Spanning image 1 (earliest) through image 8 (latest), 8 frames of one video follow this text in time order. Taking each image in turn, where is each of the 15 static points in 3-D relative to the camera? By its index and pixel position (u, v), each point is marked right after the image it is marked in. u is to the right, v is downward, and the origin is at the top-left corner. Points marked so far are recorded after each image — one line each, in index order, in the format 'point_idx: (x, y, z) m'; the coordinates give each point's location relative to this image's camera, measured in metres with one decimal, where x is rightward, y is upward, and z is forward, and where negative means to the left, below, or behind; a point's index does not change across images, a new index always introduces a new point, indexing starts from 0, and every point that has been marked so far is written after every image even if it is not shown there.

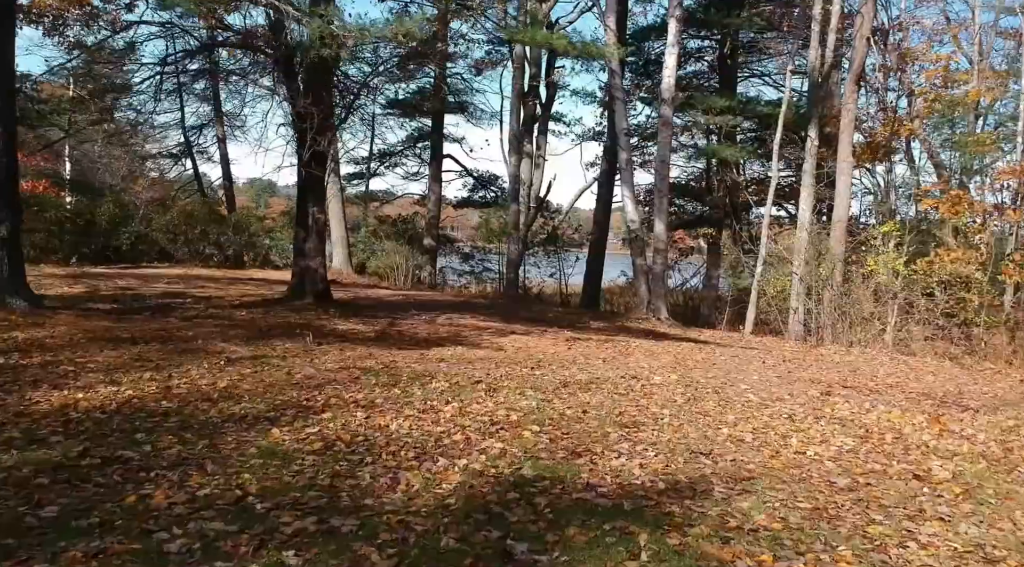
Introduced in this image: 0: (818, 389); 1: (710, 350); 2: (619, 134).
0: (+3.0, -1.0, +9.6) m
1: (+2.9, -1.0, +14.1) m
2: (+2.2, +3.1, +19.8) m
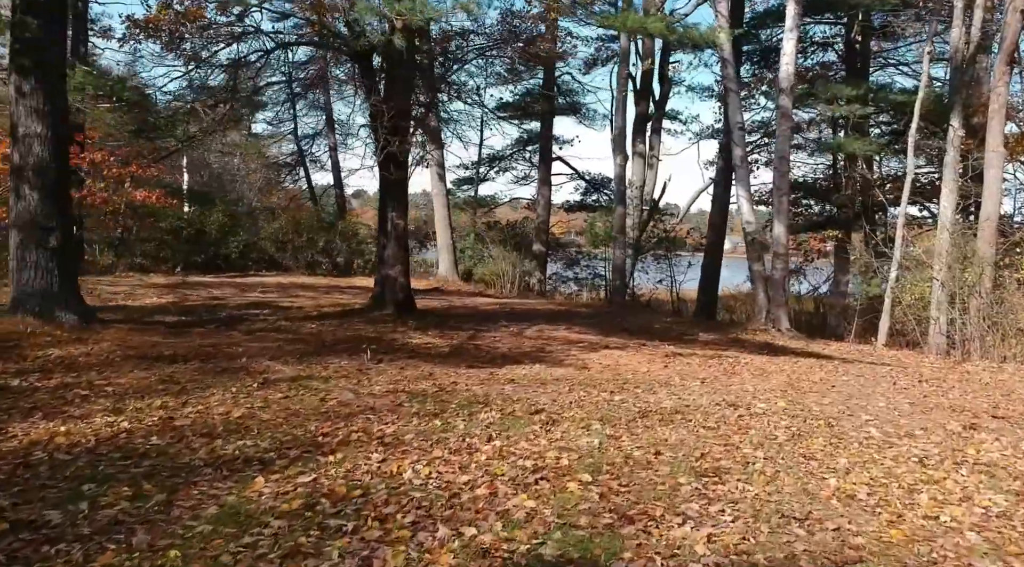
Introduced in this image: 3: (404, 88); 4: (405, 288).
0: (+3.7, -1.1, +8.0) m
1: (+4.2, -1.1, +12.5) m
2: (+4.2, +2.9, +18.3) m
3: (-1.4, +2.6, +12.8) m
4: (-1.4, 0.0, +13.1) m
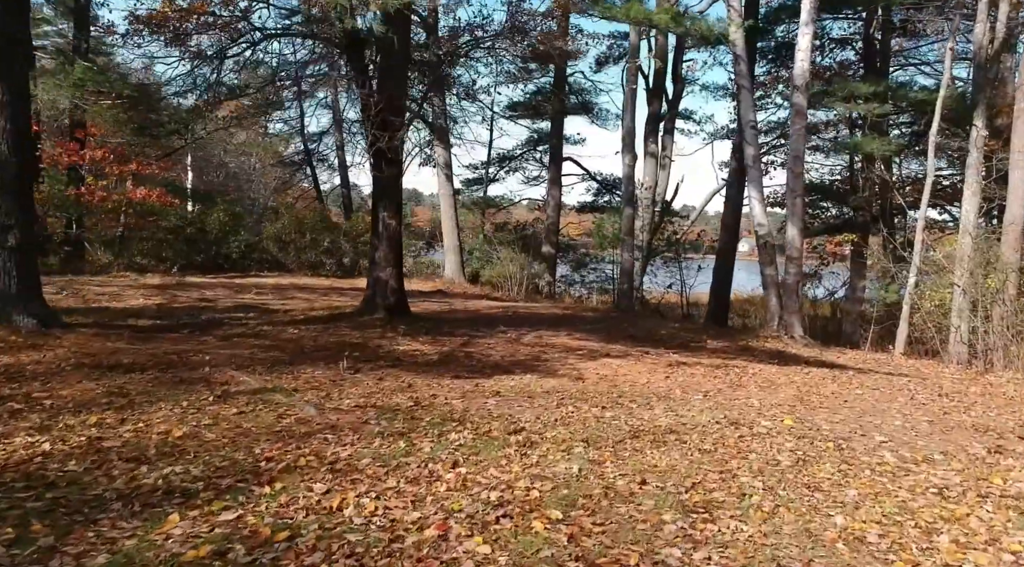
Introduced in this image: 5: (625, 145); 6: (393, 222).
0: (+3.6, -1.2, +7.3) m
1: (+4.1, -1.2, +11.8) m
2: (+4.2, +2.8, +17.6) m
3: (-1.4, +2.6, +12.2) m
4: (-1.4, -0.1, +12.5) m
5: (+2.3, +2.9, +20.0) m
6: (-1.5, +0.8, +12.2) m
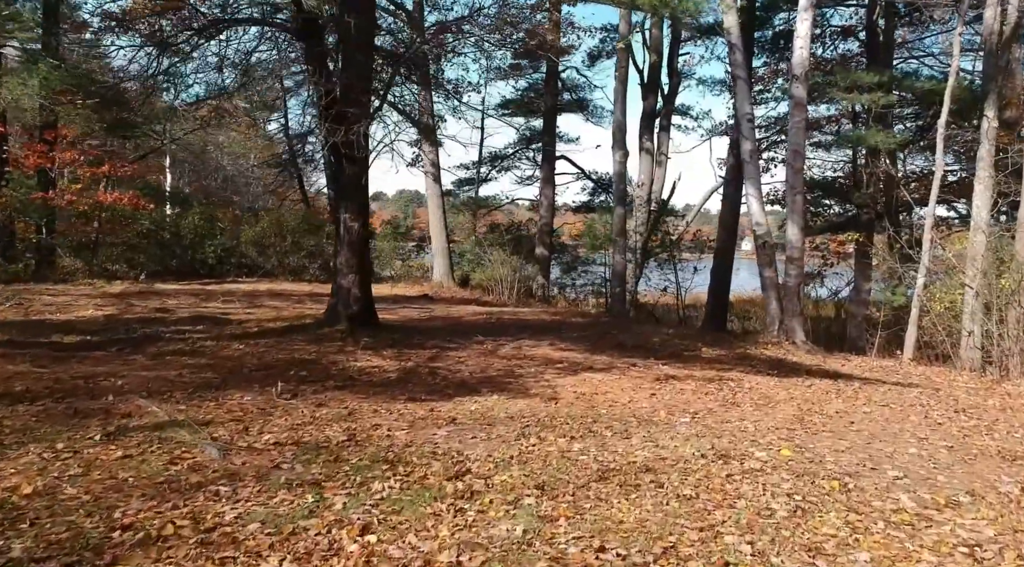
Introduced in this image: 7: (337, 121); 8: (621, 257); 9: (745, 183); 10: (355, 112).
0: (+3.3, -1.2, +6.3) m
1: (+3.8, -1.2, +10.8) m
2: (+3.9, +2.8, +16.6) m
3: (-1.8, +2.5, +11.2) m
4: (-1.7, -0.2, +11.5) m
5: (+2.0, +2.8, +18.9) m
6: (-1.8, +0.7, +11.2) m
7: (-2.1, +1.9, +11.3) m
8: (+2.1, +0.5, +18.8) m
9: (+4.0, +1.7, +16.5) m
10: (-1.8, +2.0, +11.1) m
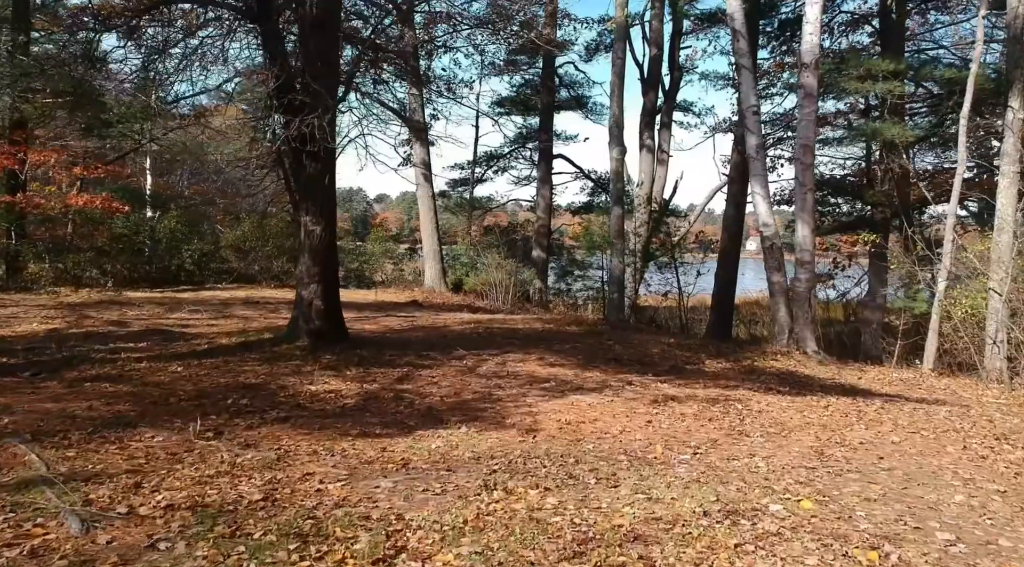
0: (+3.0, -1.3, +5.1) m
1: (+3.7, -1.3, +9.6) m
2: (+3.7, +2.7, +15.4) m
3: (-2.0, +2.4, +10.0) m
4: (-1.9, -0.3, +10.3) m
5: (+1.8, +2.7, +17.8) m
6: (-2.0, +0.6, +10.1) m
7: (-2.3, +1.8, +10.1) m
8: (+2.0, +0.4, +17.6) m
9: (+3.8, +1.6, +15.3) m
10: (-2.0, +1.9, +9.9) m
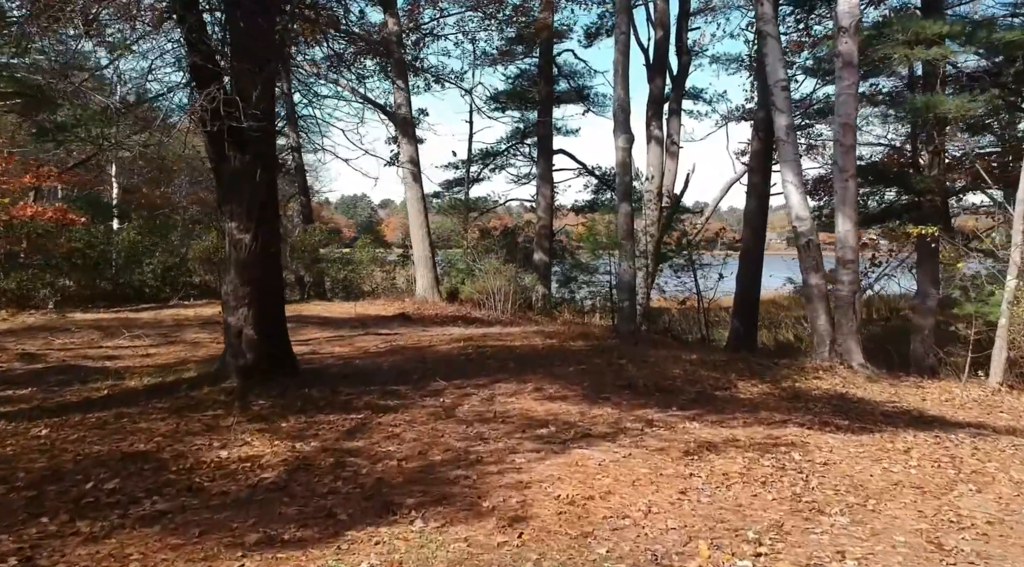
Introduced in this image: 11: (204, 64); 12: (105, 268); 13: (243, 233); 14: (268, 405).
0: (+2.9, -1.4, +2.9) m
1: (+3.6, -1.3, +7.4) m
2: (+3.6, +2.7, +13.2) m
3: (-2.2, +2.2, +7.8) m
4: (-2.1, -0.5, +8.2) m
5: (+1.7, +2.6, +15.6) m
6: (-2.2, +0.4, +7.9) m
7: (-2.5, +1.6, +8.0) m
8: (+1.9, +0.3, +15.4) m
9: (+3.6, +1.6, +13.1) m
10: (-2.2, +1.7, +7.7) m
11: (-2.3, +1.7, +7.7) m
12: (-8.2, +0.3, +19.8) m
13: (-2.2, +0.4, +7.9) m
14: (-1.9, -0.9, +7.6) m
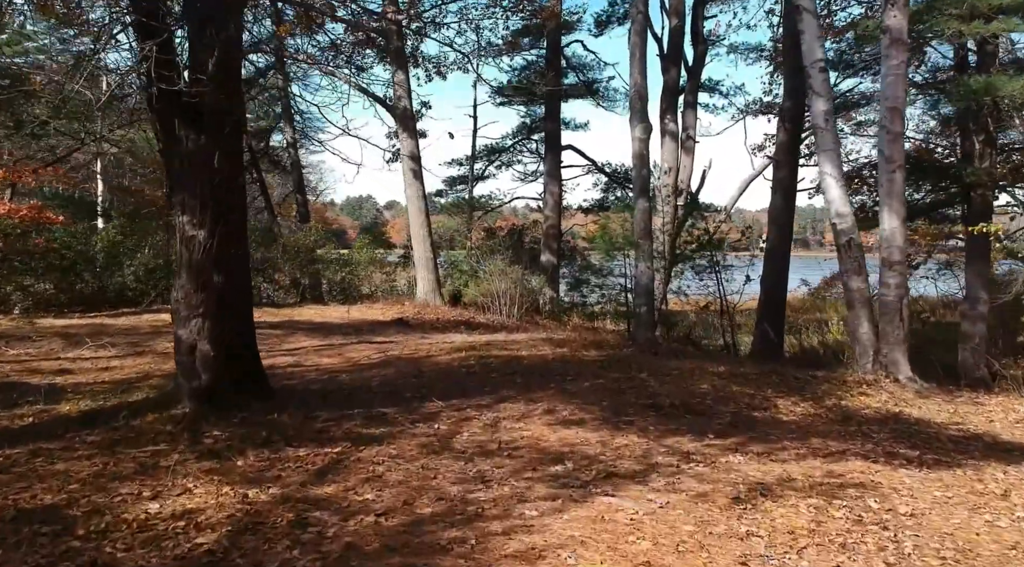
0: (+2.9, -1.4, +1.5) m
1: (+3.6, -1.4, +6.0) m
2: (+3.7, +2.6, +11.8) m
3: (-2.1, +2.1, +6.5) m
4: (-2.0, -0.5, +6.9) m
5: (+1.8, +2.5, +14.2) m
6: (-2.1, +0.3, +6.6) m
7: (-2.4, +1.6, +6.7) m
8: (+2.0, +0.3, +14.0) m
9: (+3.7, +1.5, +11.7) m
10: (-2.2, +1.6, +6.4) m
11: (-2.2, +1.6, +6.4) m
12: (-8.1, +0.3, +18.5) m
13: (-2.1, +0.4, +6.6) m
14: (-1.8, -1.0, +6.2) m
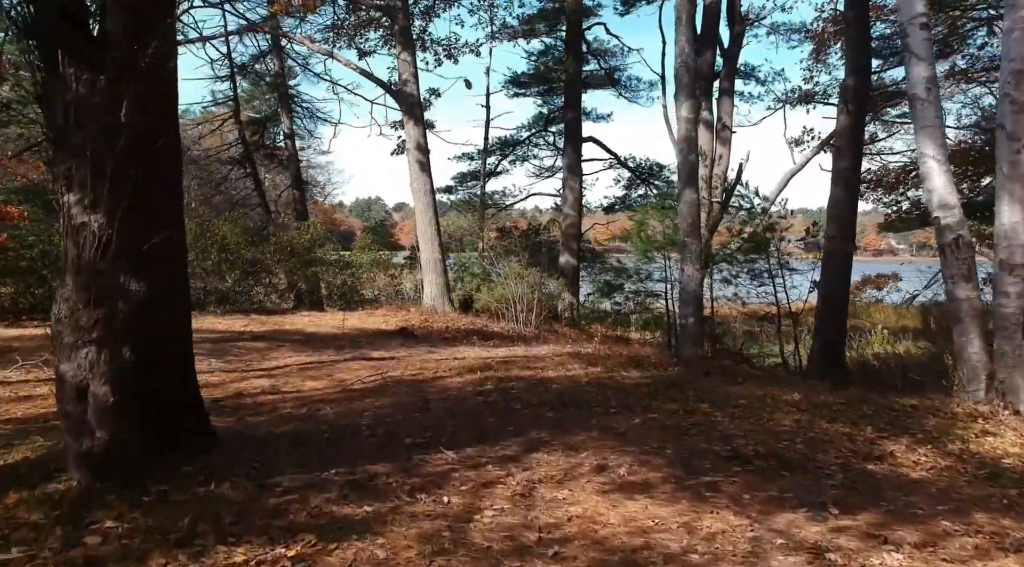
0: (+3.1, -1.5, -0.7) m
1: (+3.8, -1.4, +3.8) m
2: (+3.9, +2.5, +9.6) m
3: (-1.9, +2.1, +4.4) m
4: (-1.8, -0.6, +4.7) m
5: (+2.1, +2.5, +12.0) m
6: (-1.9, +0.3, +4.4) m
7: (-2.2, +1.5, +4.5) m
8: (+2.3, +0.2, +11.8) m
9: (+4.0, +1.4, +9.5) m
10: (-1.9, +1.6, +4.3) m
11: (-2.0, +1.6, +4.2) m
12: (-7.8, +0.2, +16.4) m
13: (-1.9, +0.3, +4.4) m
14: (-1.6, -1.0, +4.0) m
